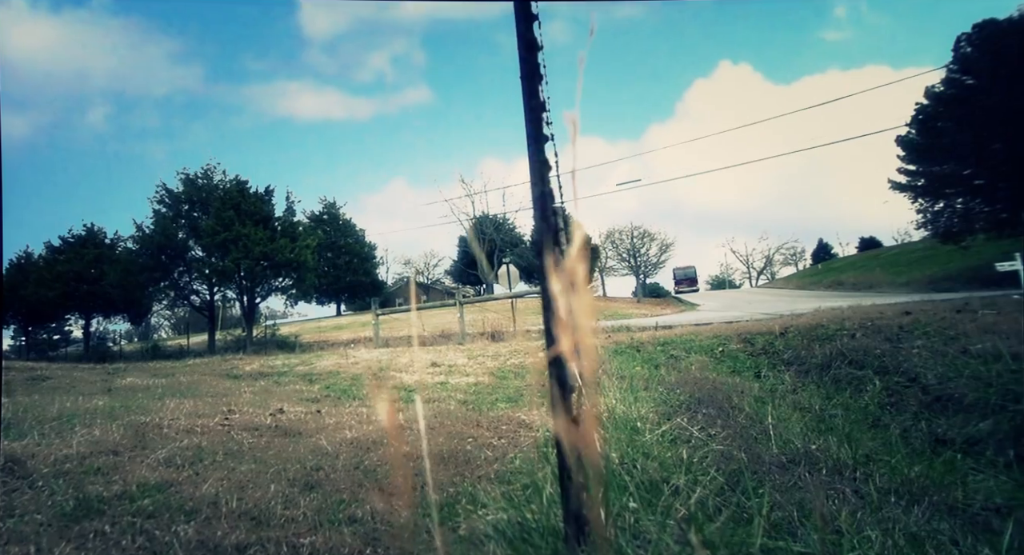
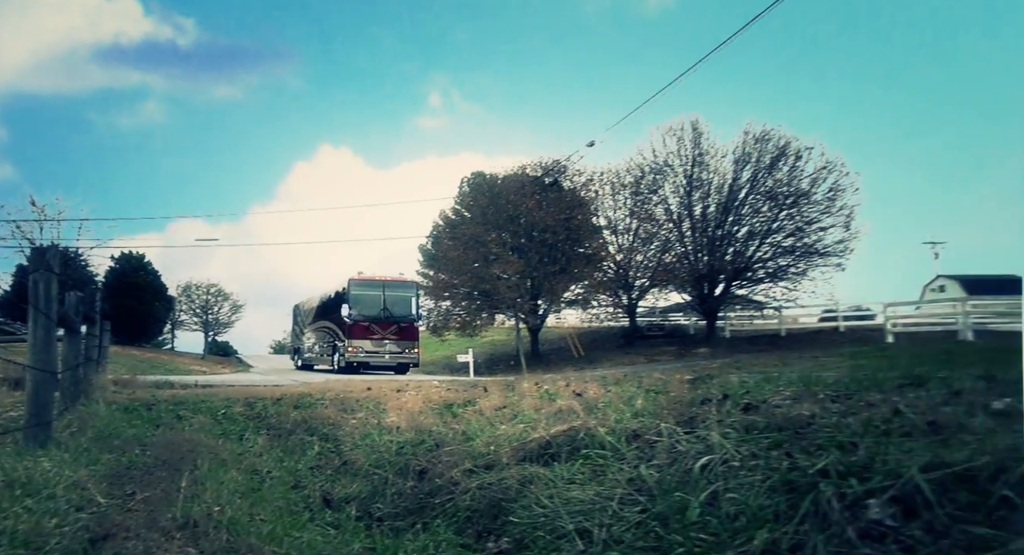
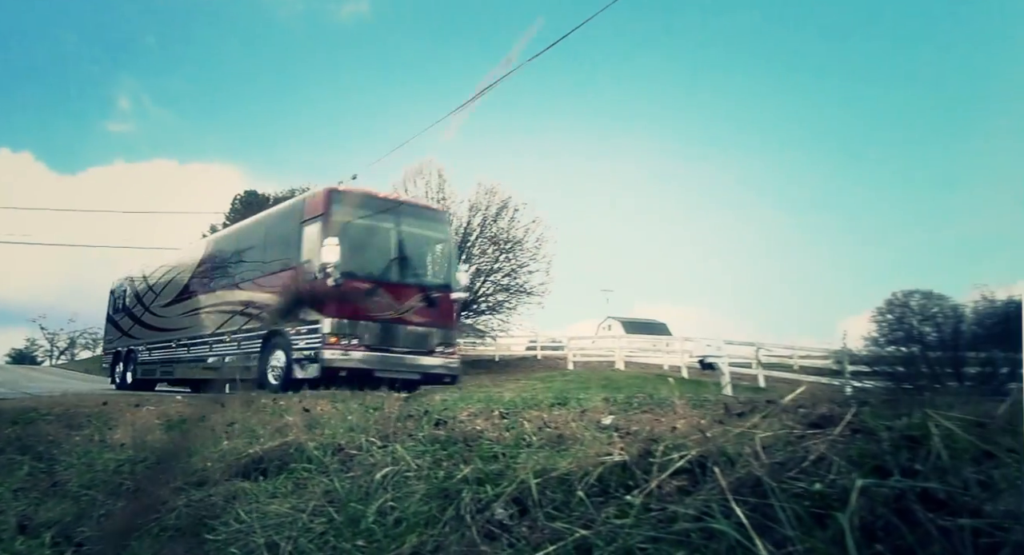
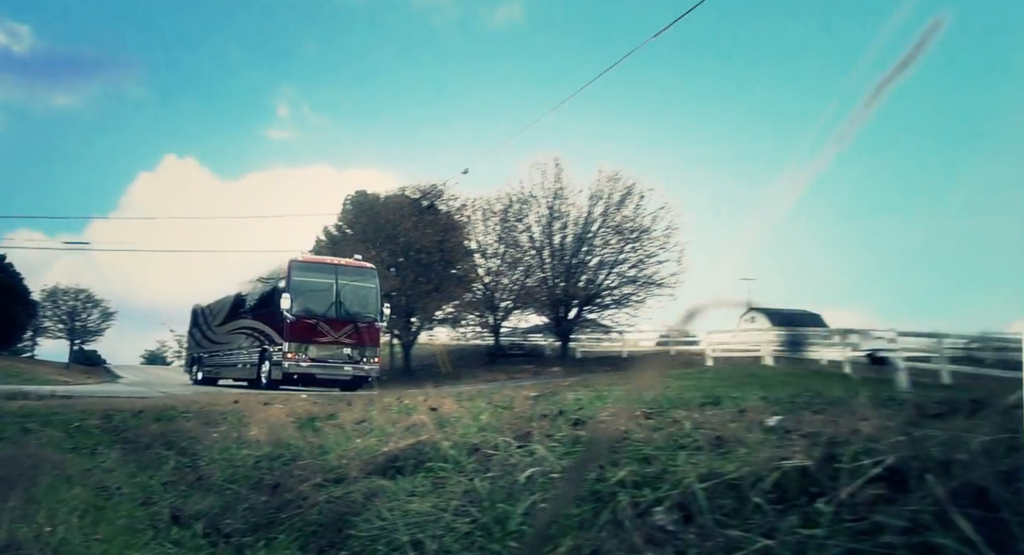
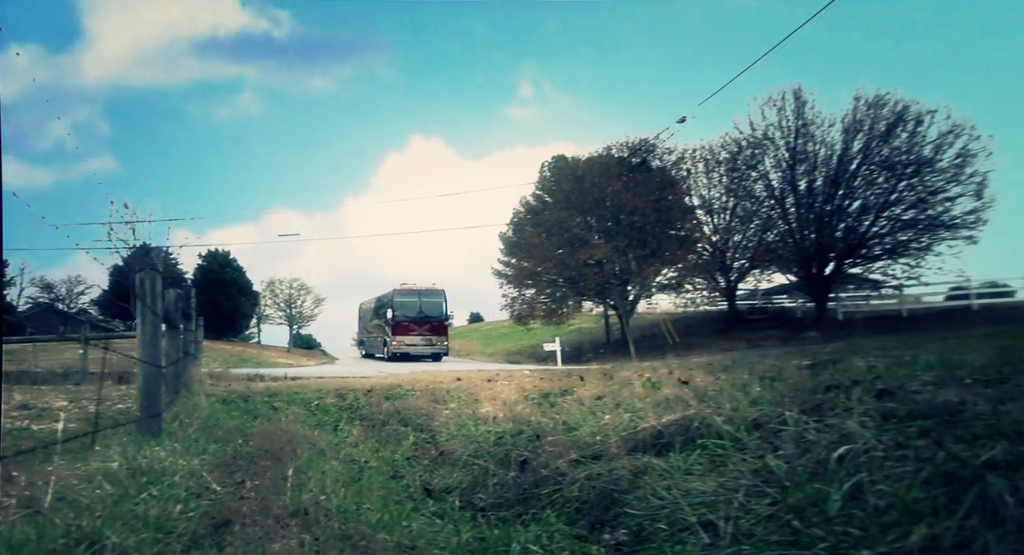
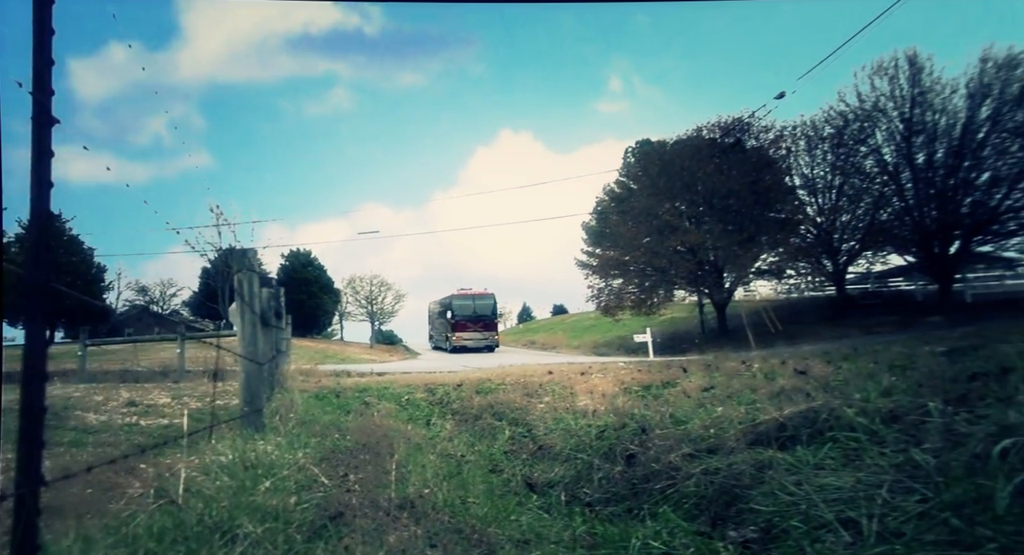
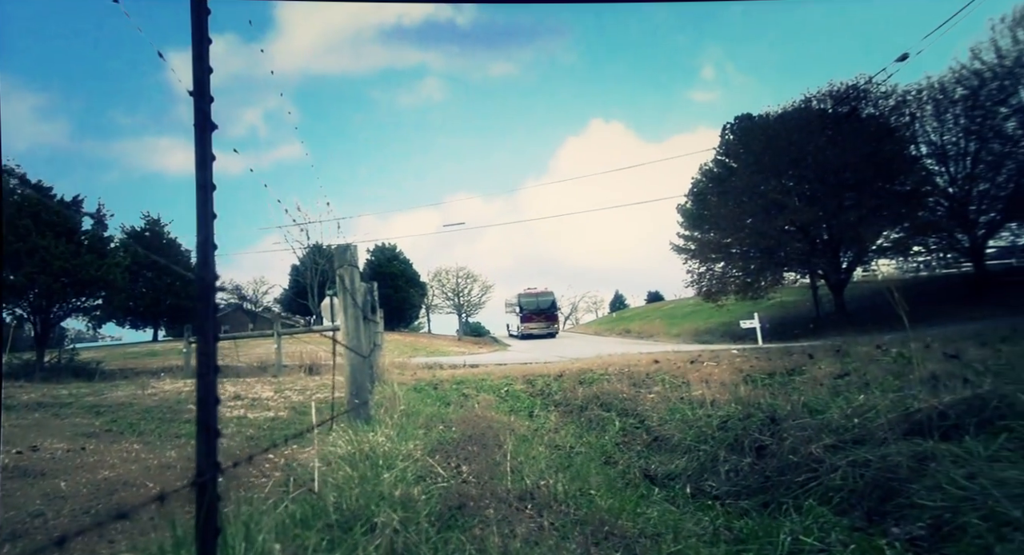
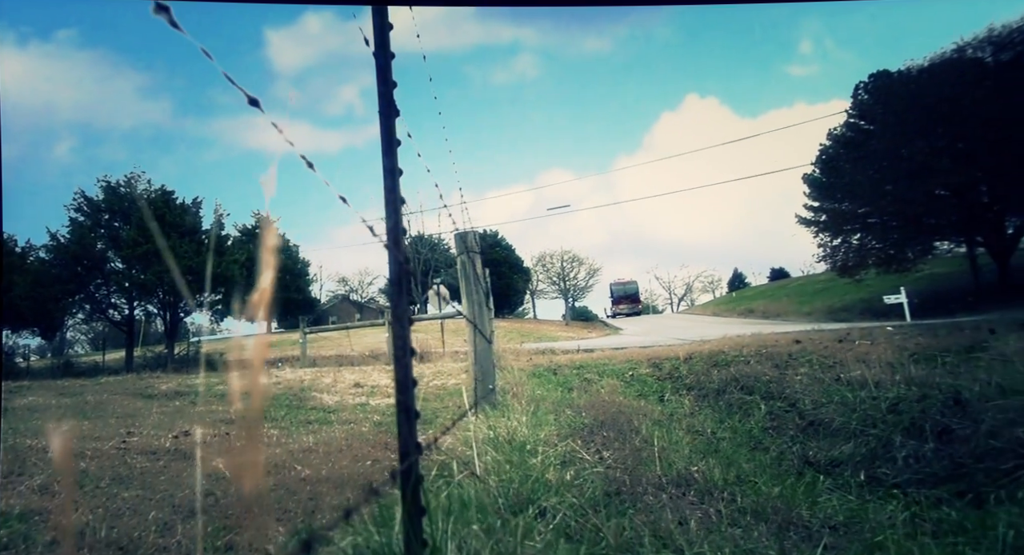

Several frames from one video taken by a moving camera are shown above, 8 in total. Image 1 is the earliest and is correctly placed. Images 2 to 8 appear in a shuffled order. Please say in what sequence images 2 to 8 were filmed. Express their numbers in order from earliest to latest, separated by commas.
8, 7, 6, 5, 2, 4, 3
